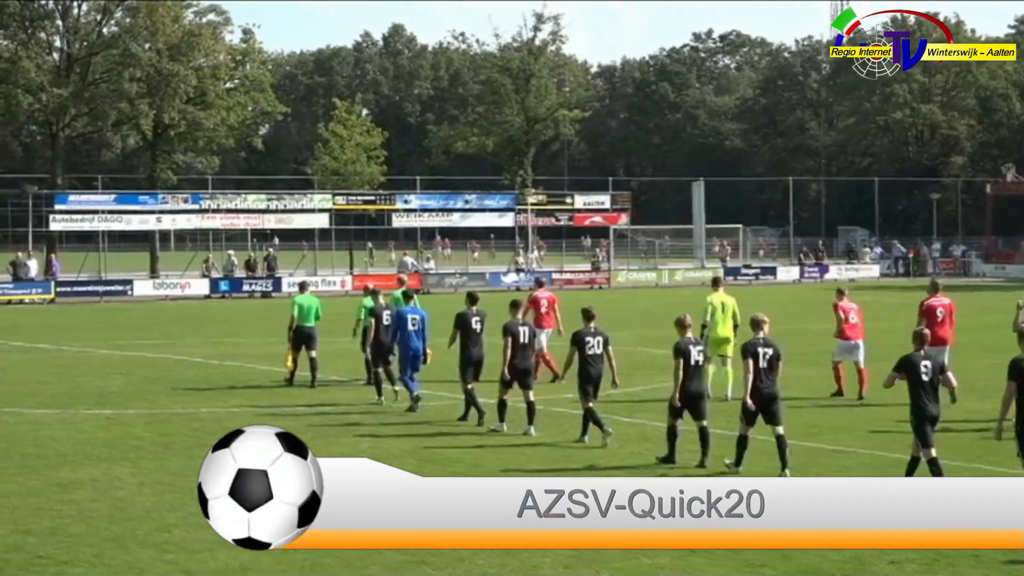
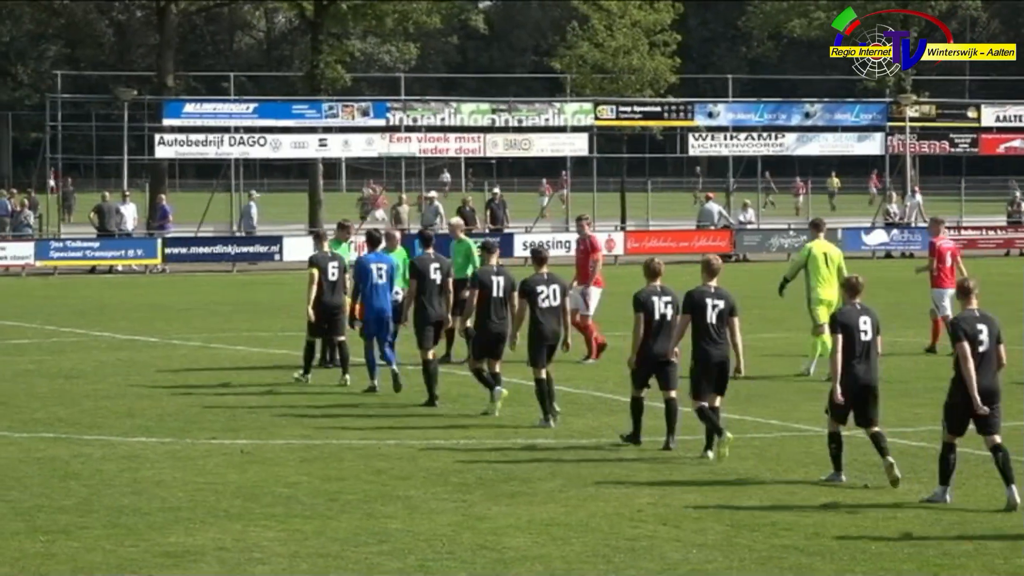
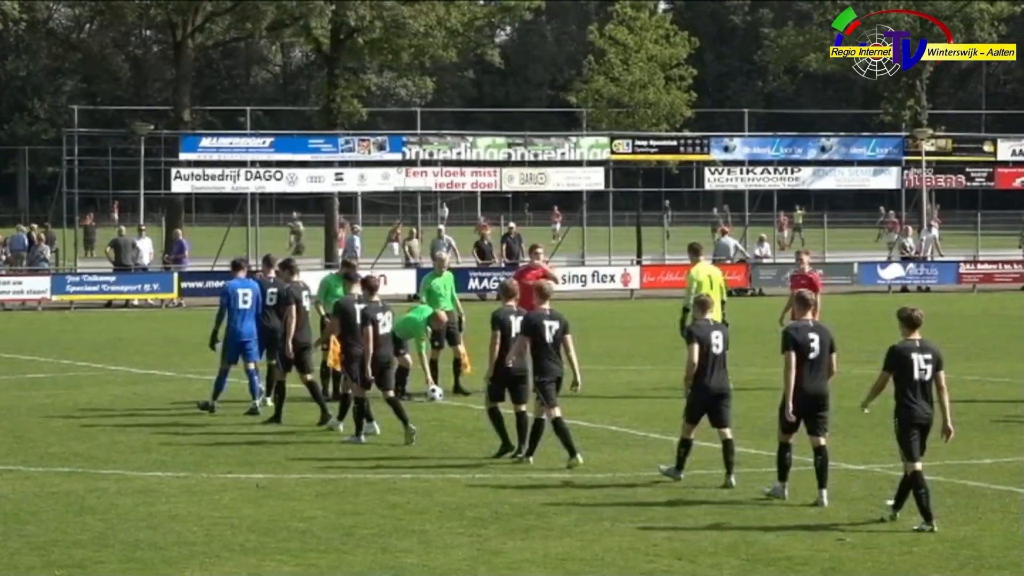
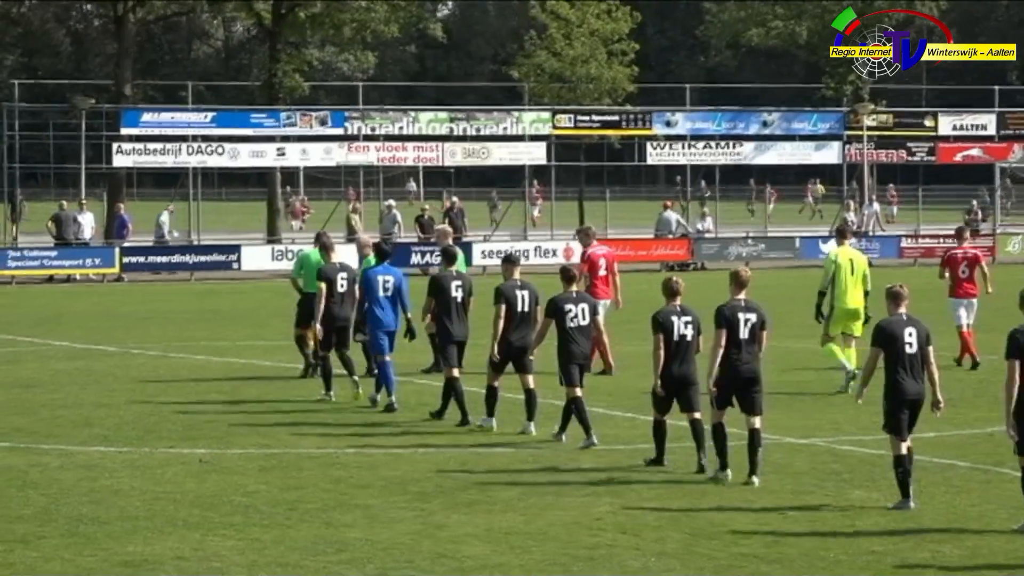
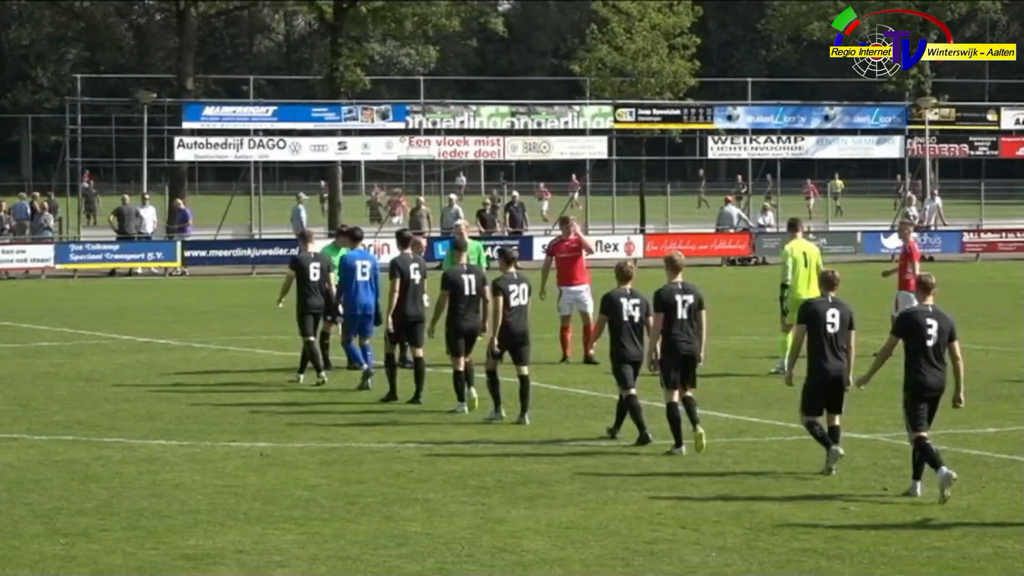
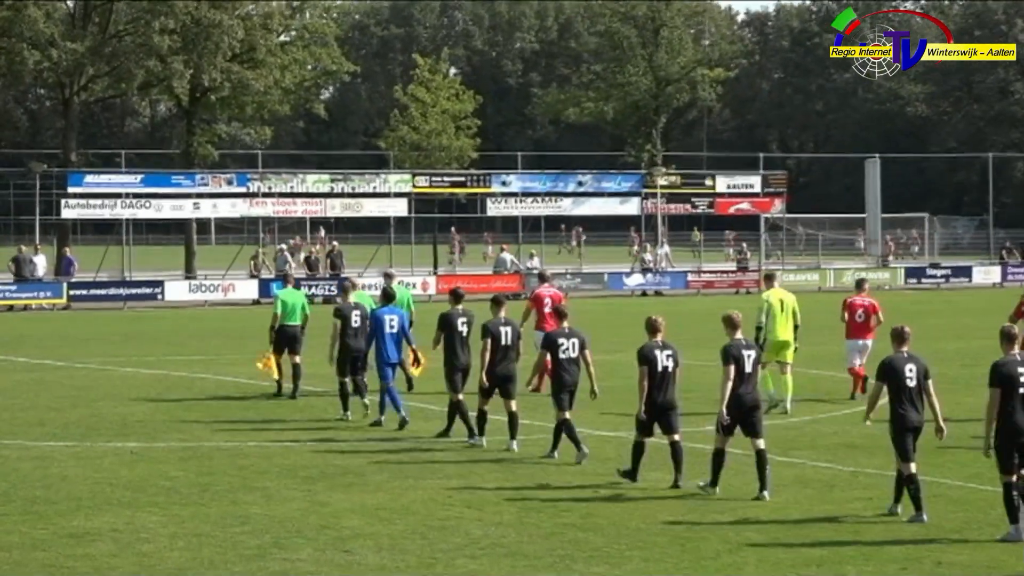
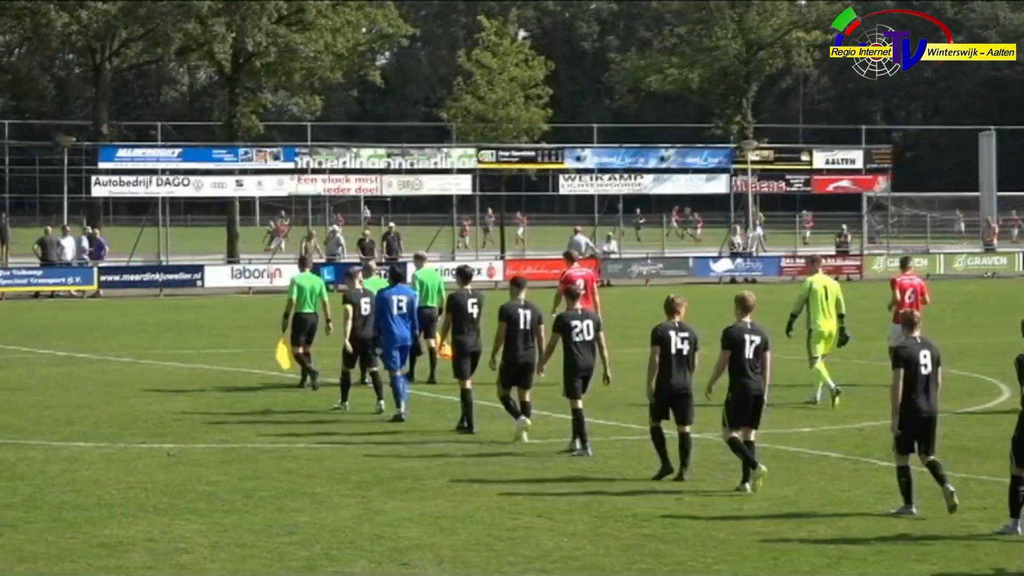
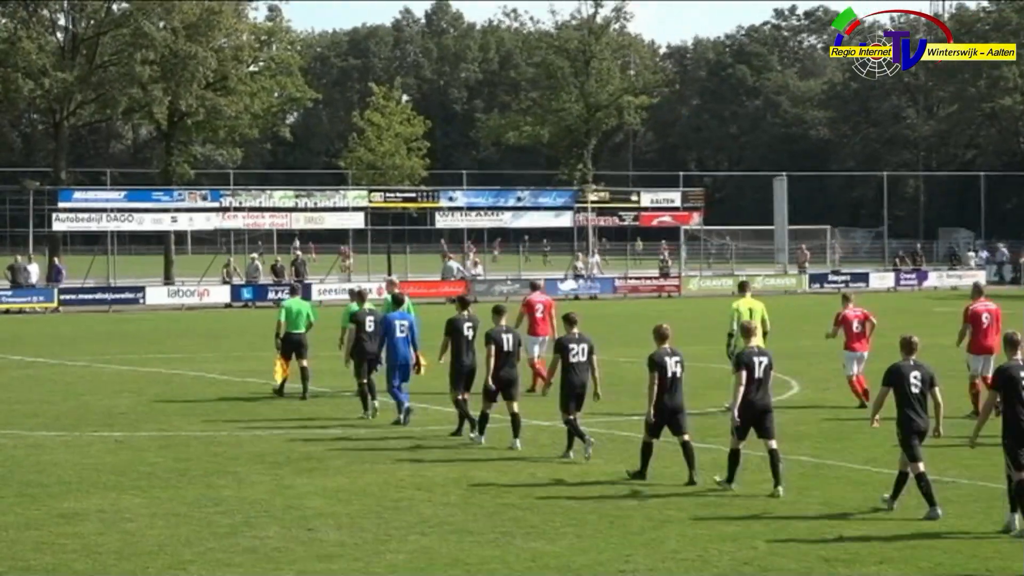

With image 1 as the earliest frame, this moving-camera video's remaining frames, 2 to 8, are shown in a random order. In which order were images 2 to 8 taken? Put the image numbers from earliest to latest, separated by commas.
8, 6, 7, 4, 2, 5, 3
